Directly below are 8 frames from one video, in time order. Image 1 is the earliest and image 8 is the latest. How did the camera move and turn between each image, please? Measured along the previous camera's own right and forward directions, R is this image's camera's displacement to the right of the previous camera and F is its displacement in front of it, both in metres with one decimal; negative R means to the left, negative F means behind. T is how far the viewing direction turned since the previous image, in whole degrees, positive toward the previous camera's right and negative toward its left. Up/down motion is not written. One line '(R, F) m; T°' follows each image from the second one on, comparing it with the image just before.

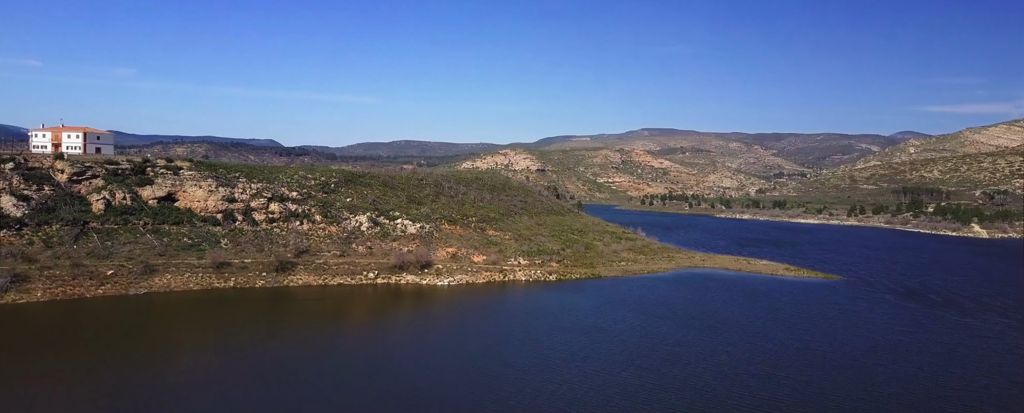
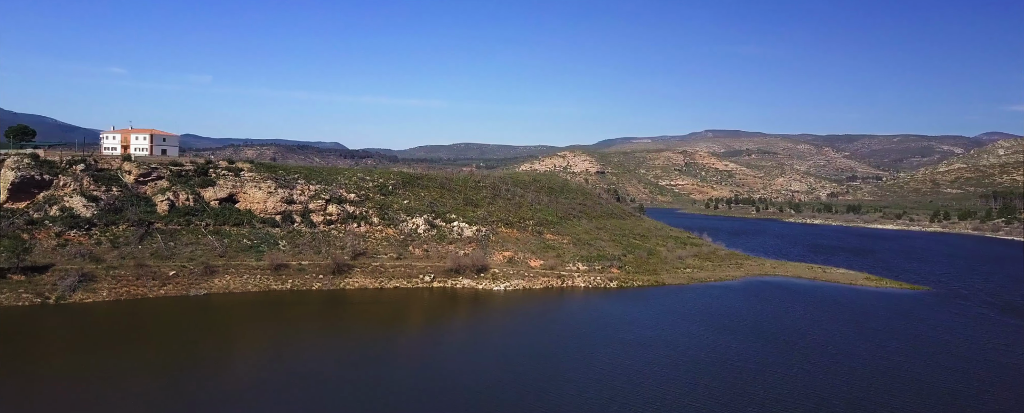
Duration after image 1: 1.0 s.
(0.0, +1.5) m; -5°
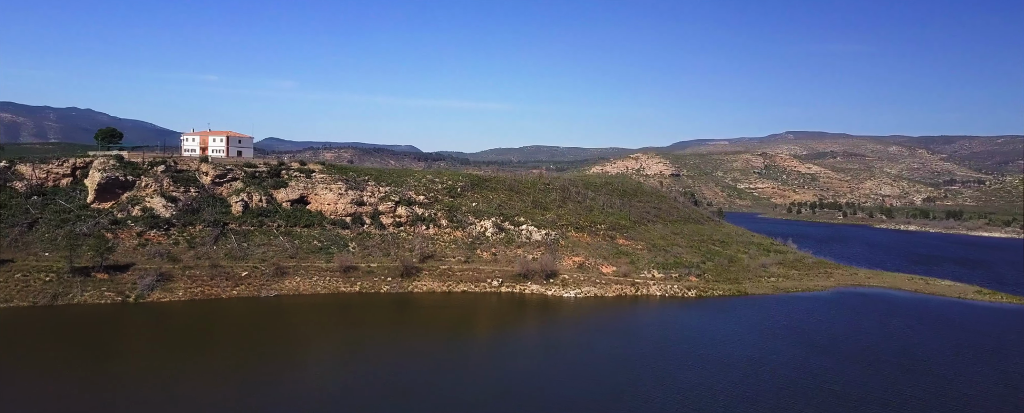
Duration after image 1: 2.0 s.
(0.0, +1.6) m; -6°
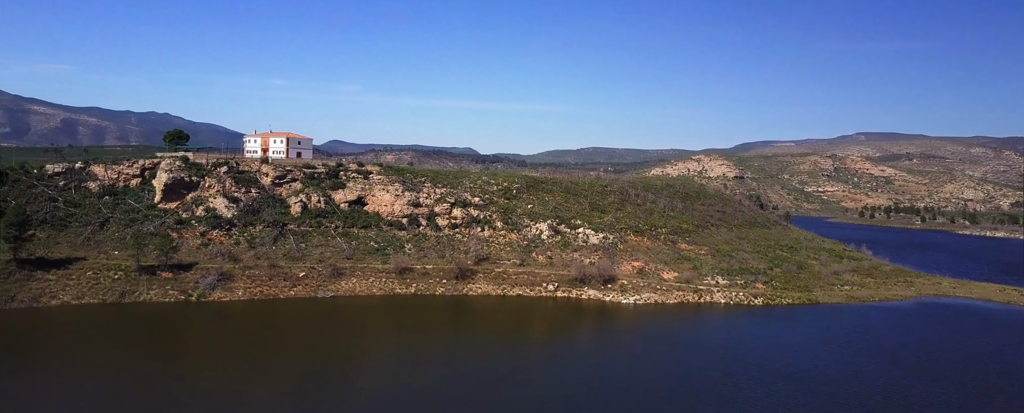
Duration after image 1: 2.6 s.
(0.0, +1.0) m; -5°
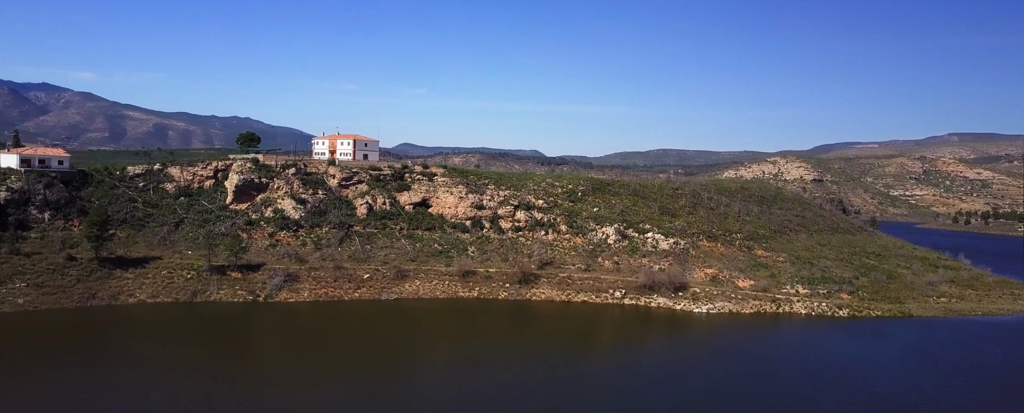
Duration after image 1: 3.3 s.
(+0.1, +1.1) m; -6°
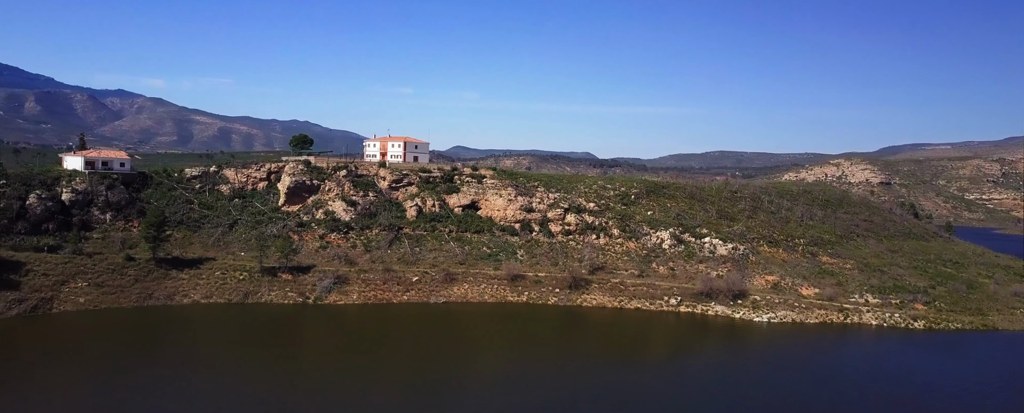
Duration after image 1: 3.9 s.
(+0.1, +0.9) m; -5°
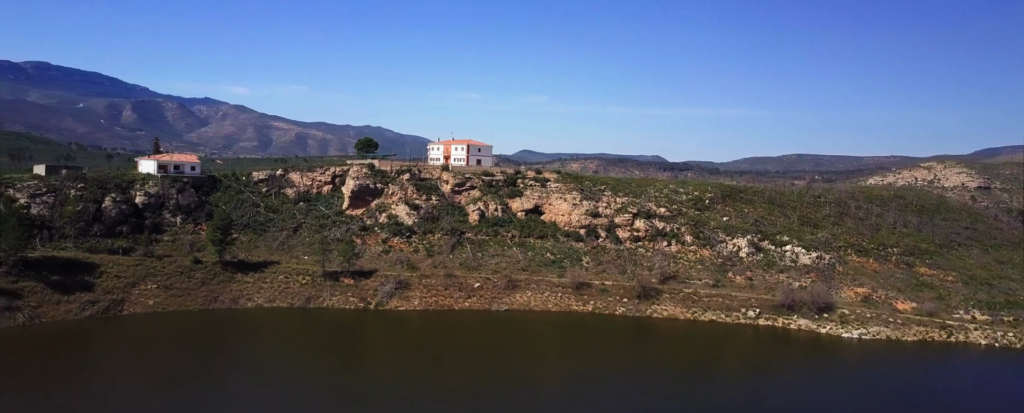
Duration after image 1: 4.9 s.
(+0.1, +1.4) m; -6°
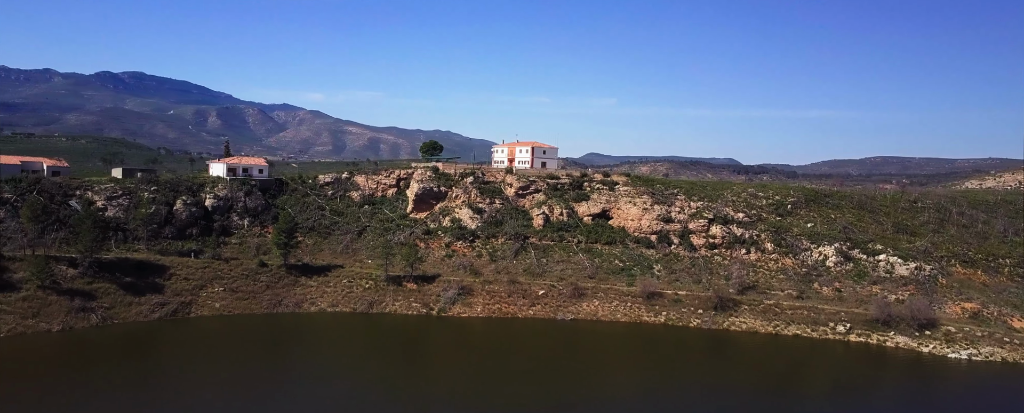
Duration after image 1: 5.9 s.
(0.0, +1.4) m; -6°
